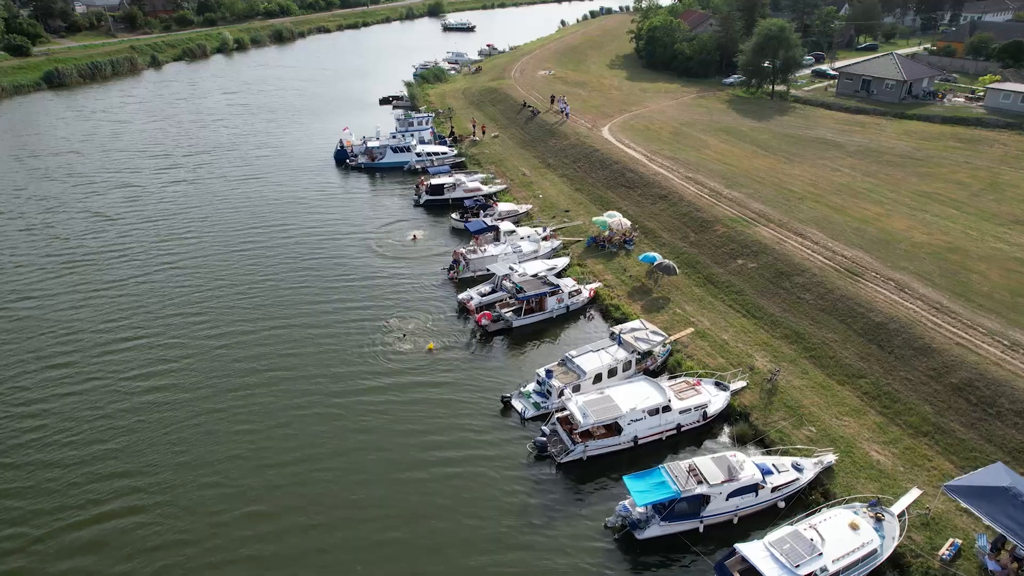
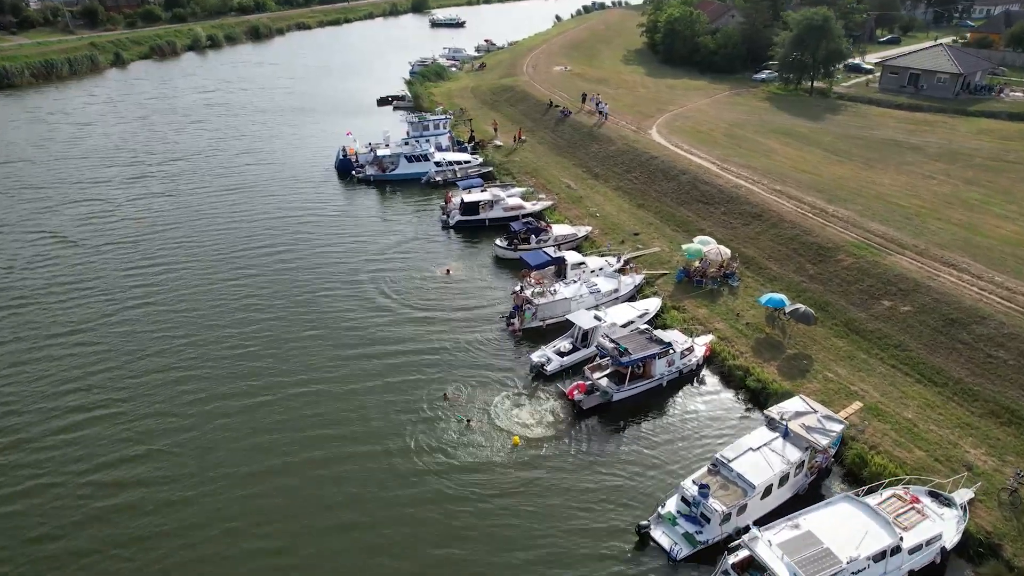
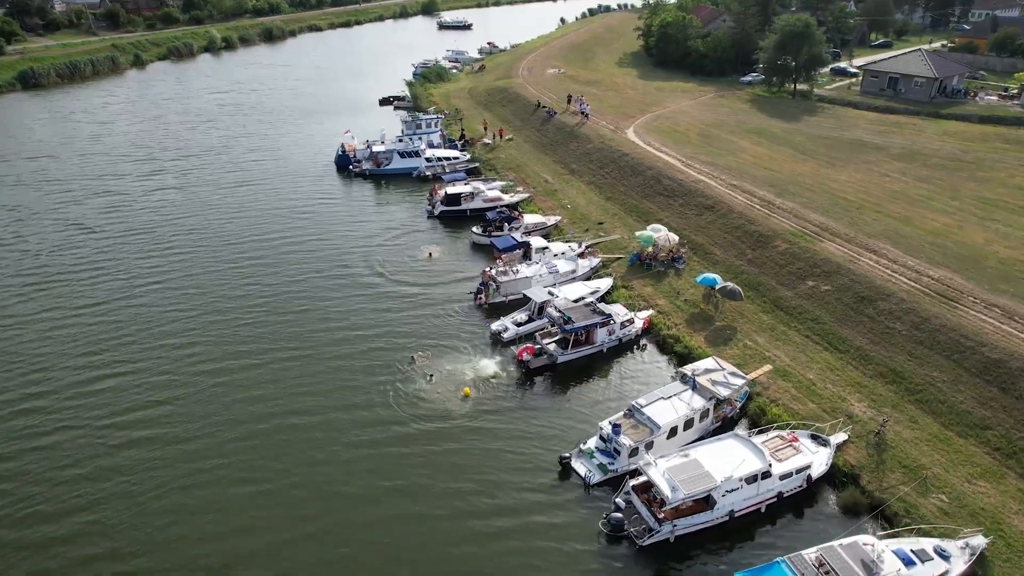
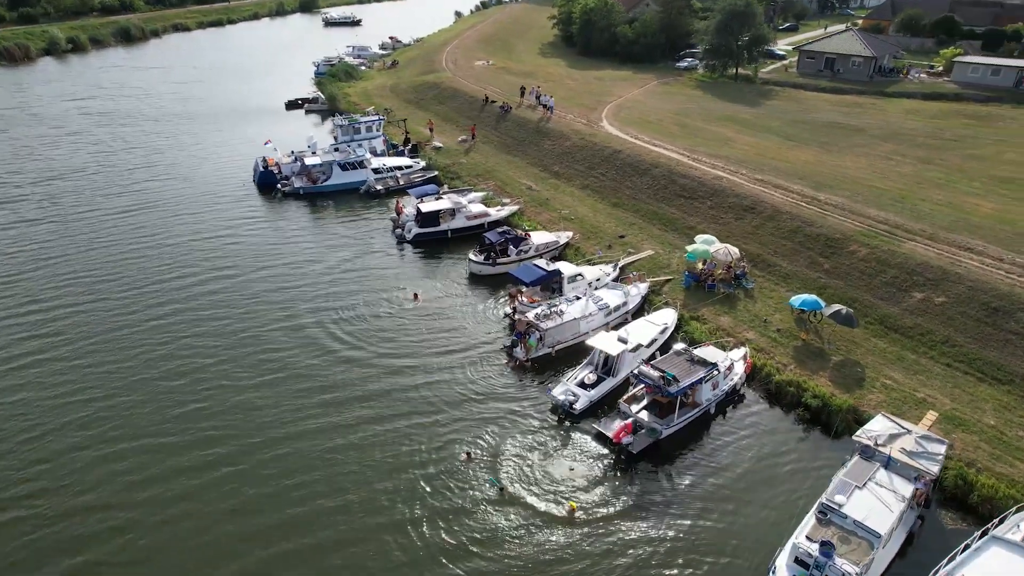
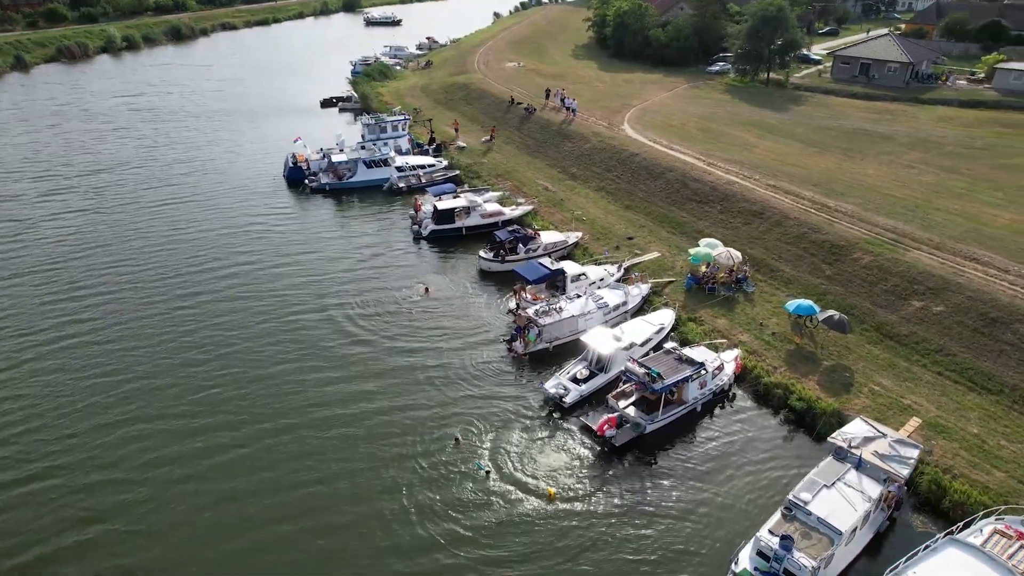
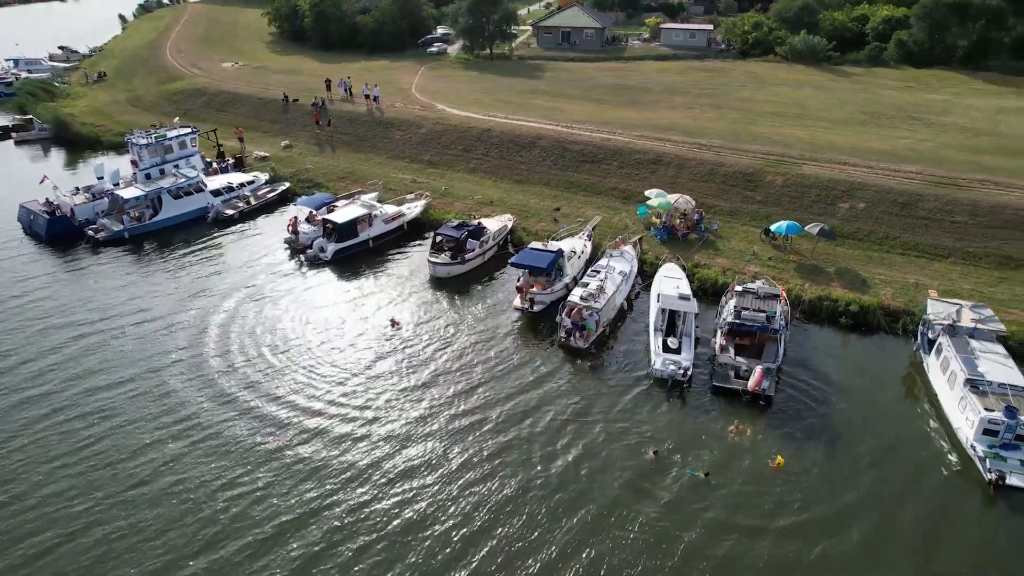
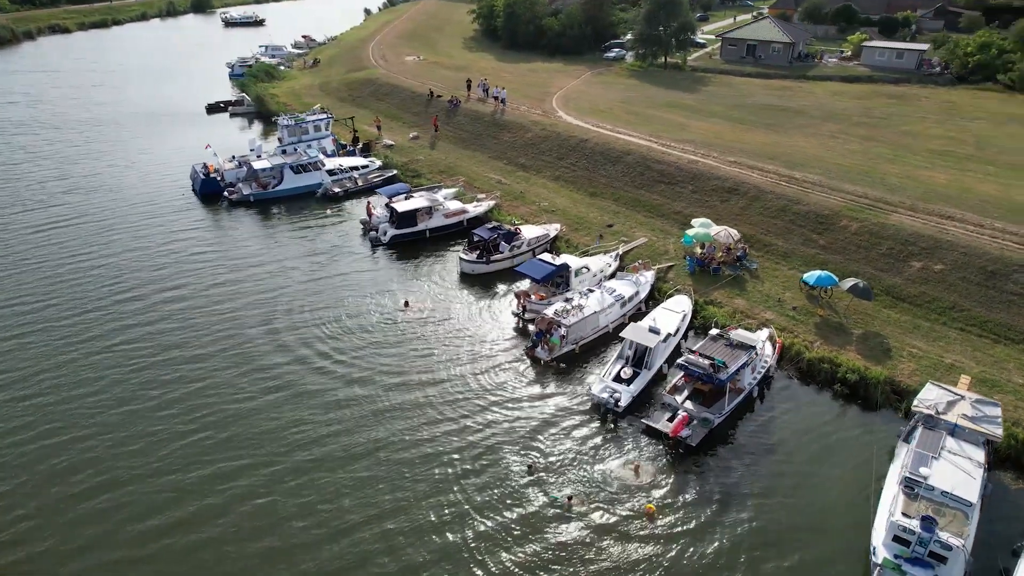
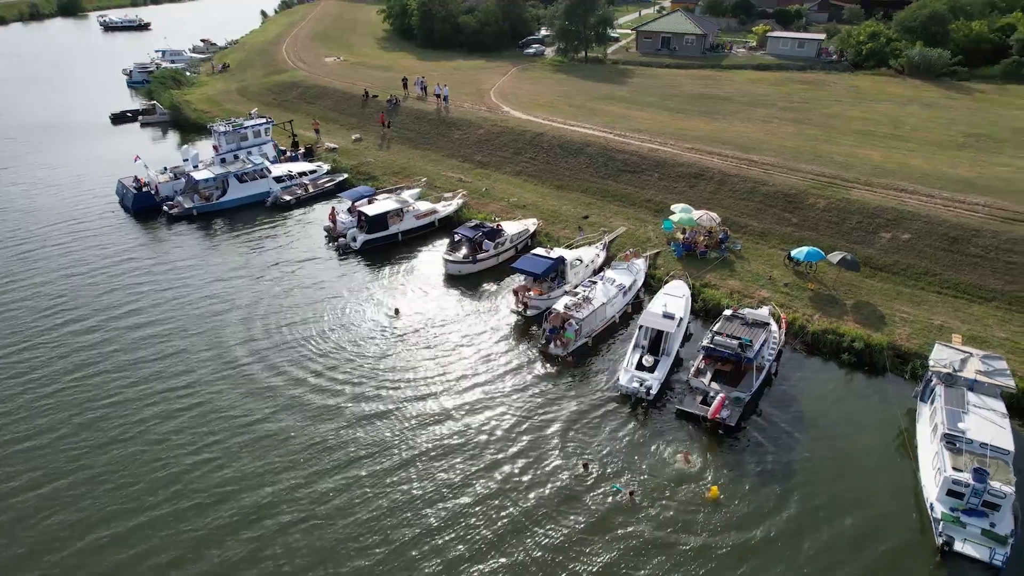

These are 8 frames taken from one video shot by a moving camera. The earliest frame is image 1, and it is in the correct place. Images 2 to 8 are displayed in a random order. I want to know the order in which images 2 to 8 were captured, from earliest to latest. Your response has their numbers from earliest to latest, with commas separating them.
3, 2, 5, 4, 7, 8, 6
